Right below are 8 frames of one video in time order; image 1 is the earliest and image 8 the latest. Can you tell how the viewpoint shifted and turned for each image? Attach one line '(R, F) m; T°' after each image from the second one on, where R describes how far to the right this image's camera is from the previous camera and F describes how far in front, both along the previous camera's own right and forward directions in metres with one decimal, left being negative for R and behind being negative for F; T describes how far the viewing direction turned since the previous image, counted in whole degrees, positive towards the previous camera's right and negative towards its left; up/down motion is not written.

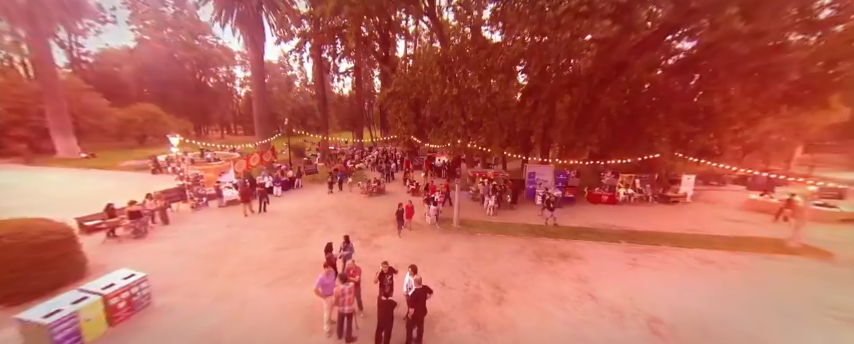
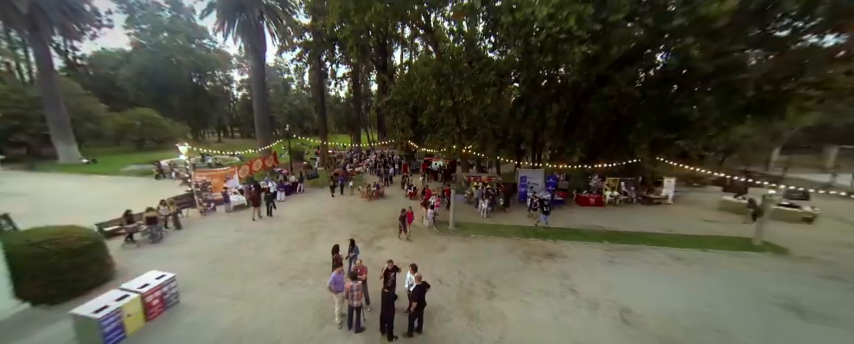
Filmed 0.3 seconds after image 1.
(-0.1, -0.8) m; +1°
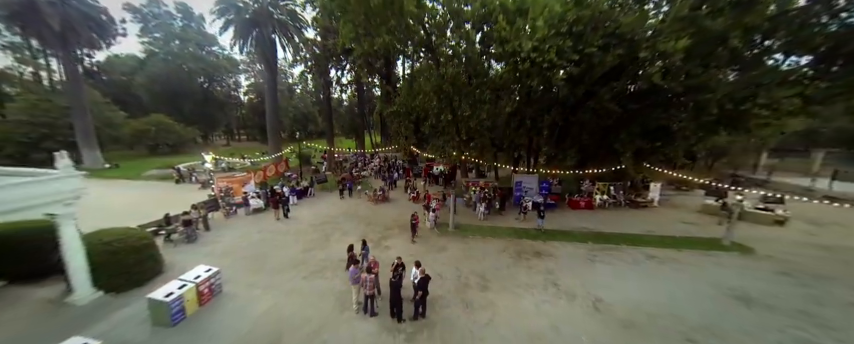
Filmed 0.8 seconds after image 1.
(0.0, -1.3) m; 0°
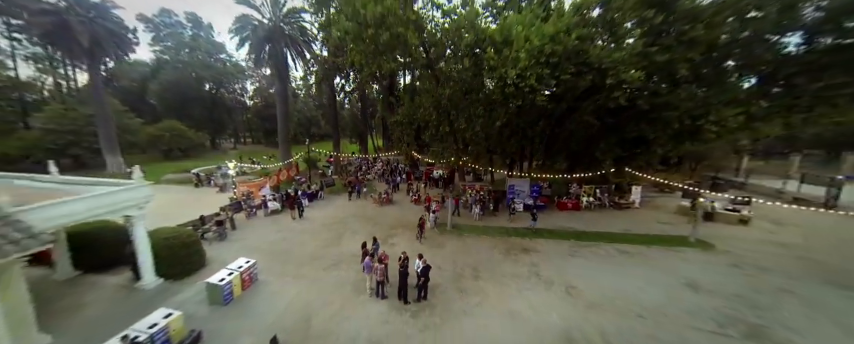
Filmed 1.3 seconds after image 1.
(0.0, -1.7) m; 0°
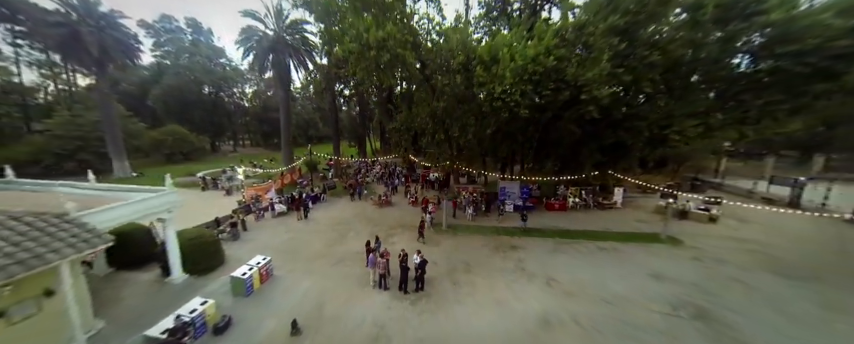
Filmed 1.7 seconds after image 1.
(0.0, -1.3) m; +1°
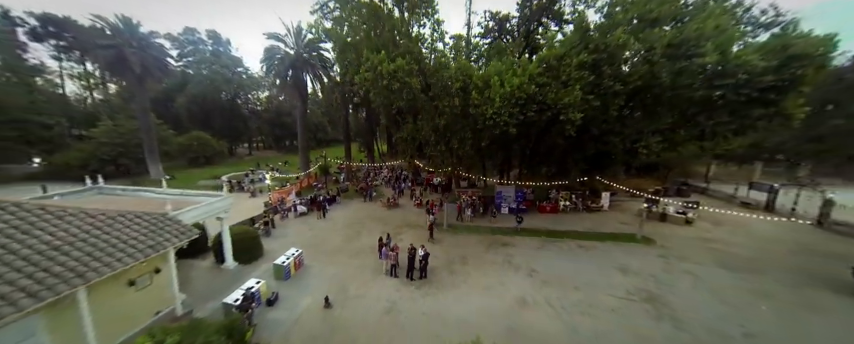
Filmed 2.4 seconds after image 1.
(+0.1, -2.4) m; -1°
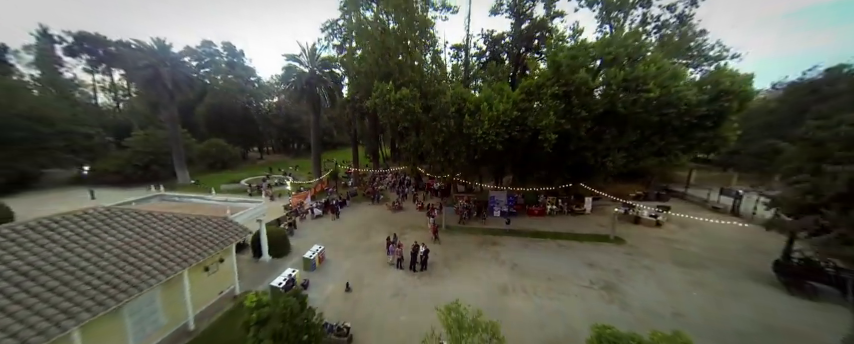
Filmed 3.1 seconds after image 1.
(+0.2, -2.9) m; -1°
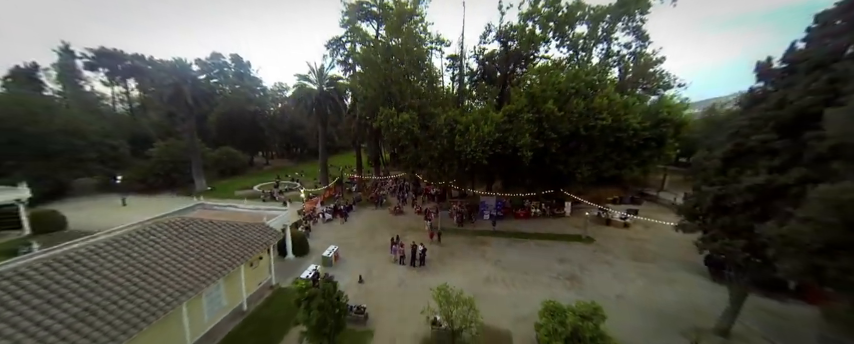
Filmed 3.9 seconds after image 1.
(+0.1, -3.3) m; 0°
